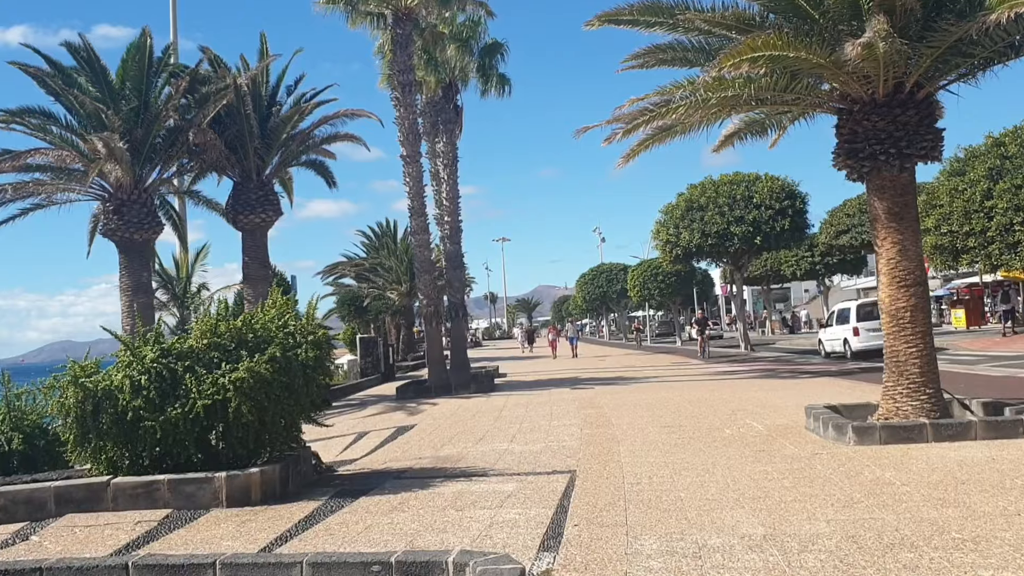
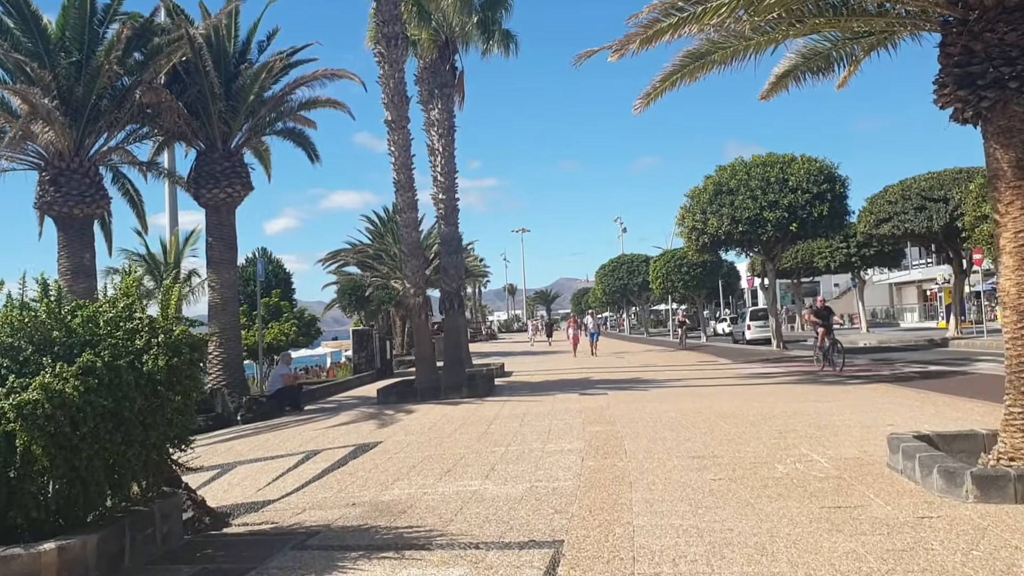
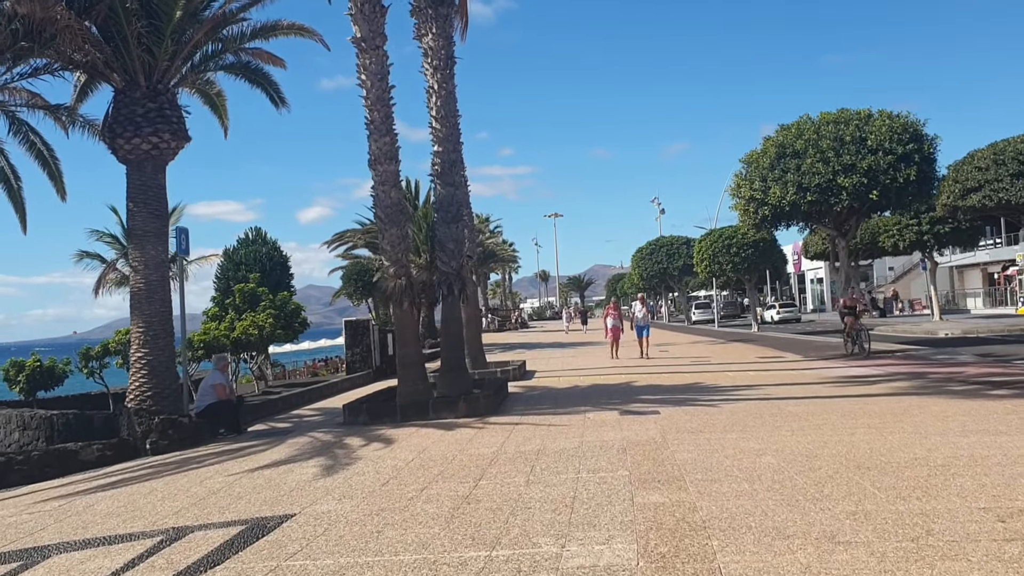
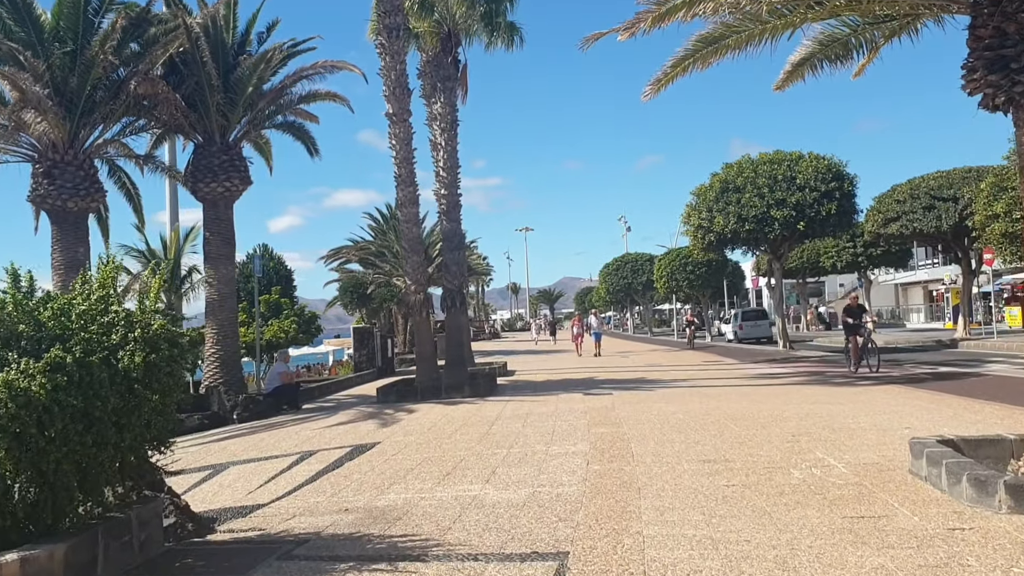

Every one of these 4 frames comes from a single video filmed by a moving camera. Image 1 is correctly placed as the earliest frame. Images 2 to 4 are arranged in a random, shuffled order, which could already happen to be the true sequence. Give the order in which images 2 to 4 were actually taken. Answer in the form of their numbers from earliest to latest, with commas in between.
2, 4, 3
